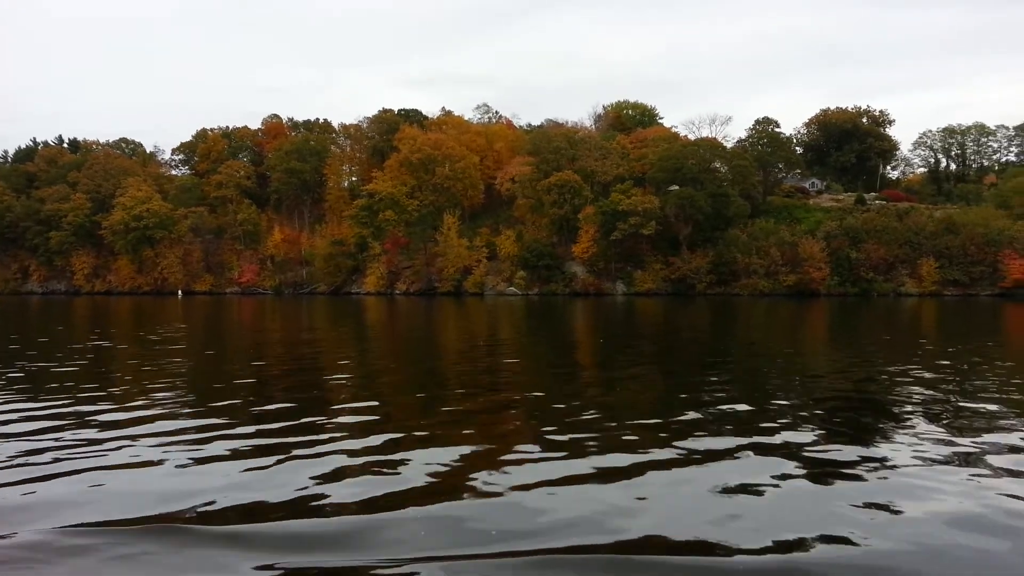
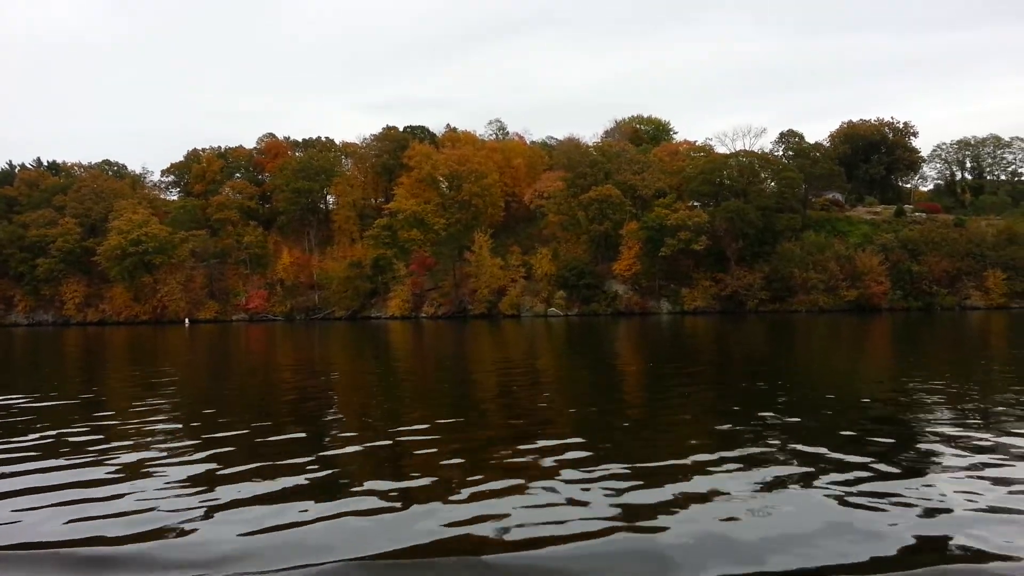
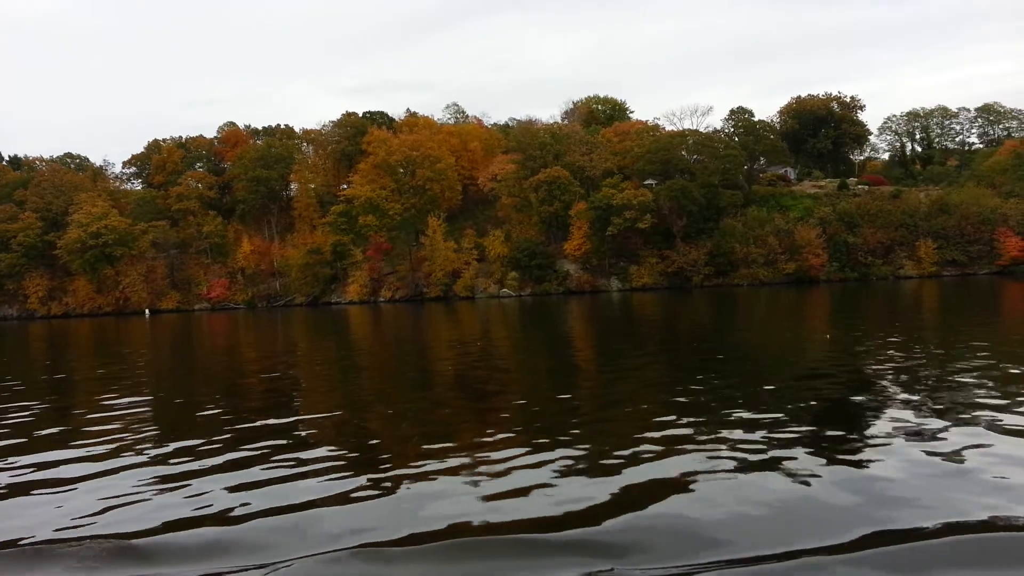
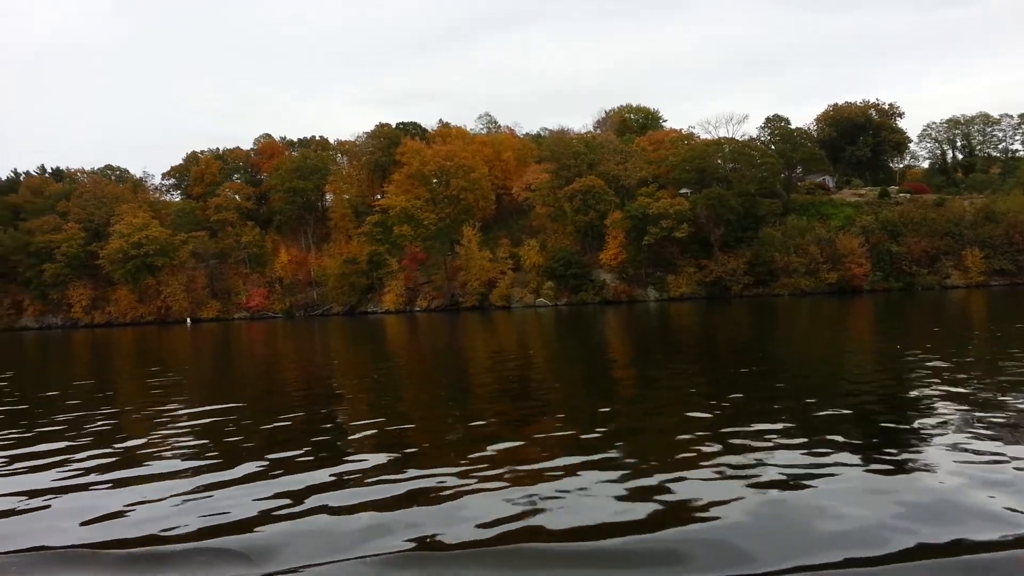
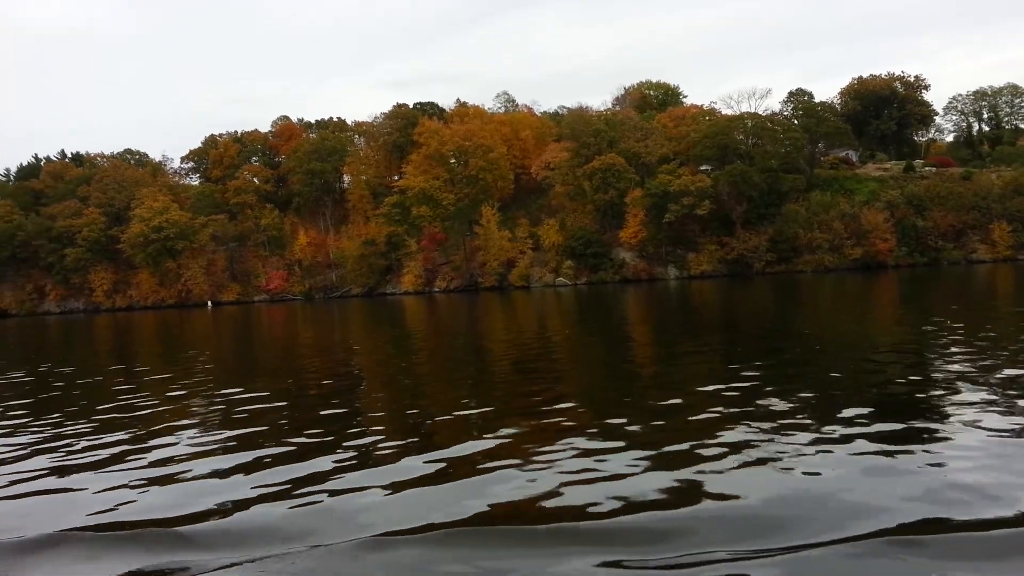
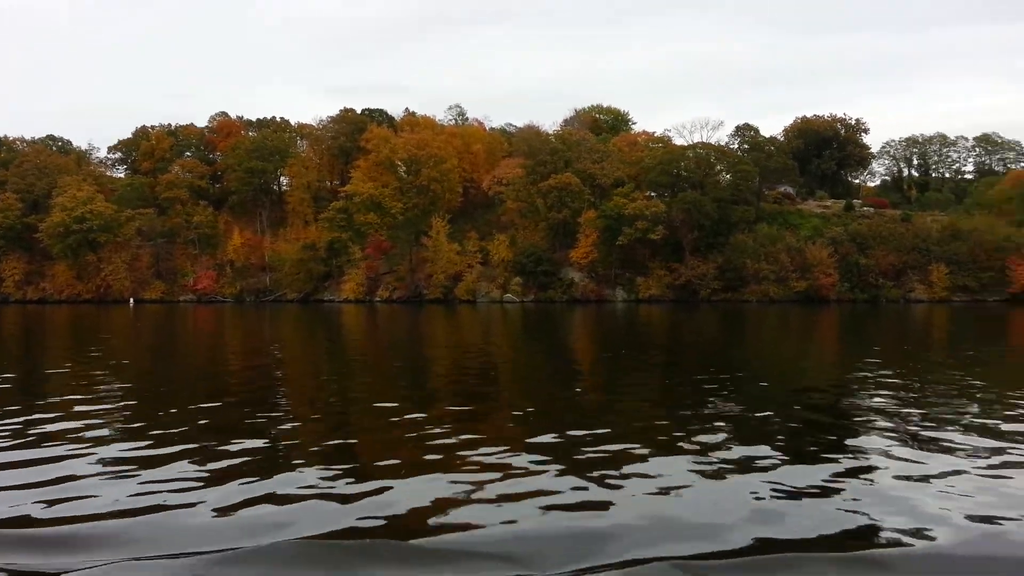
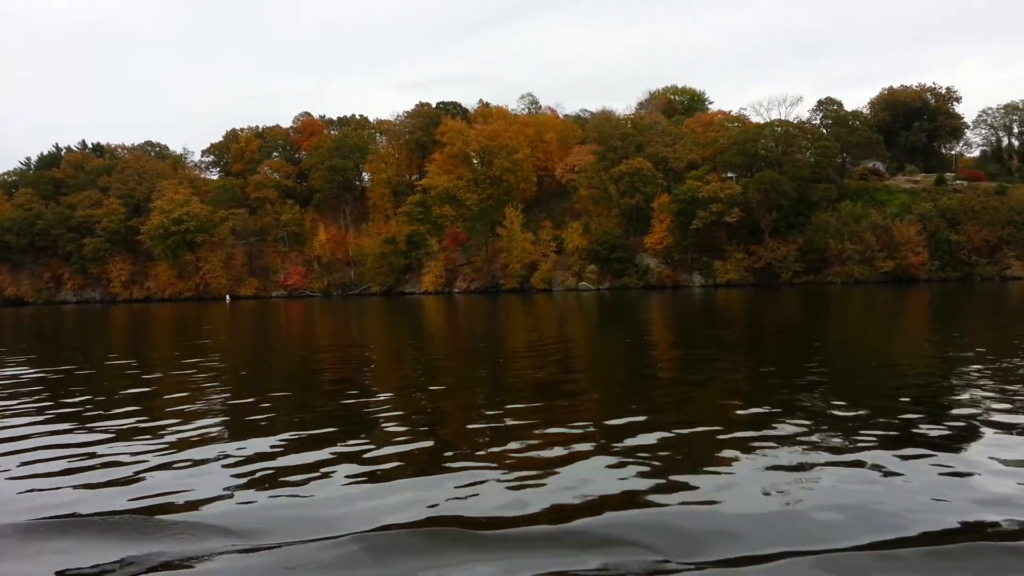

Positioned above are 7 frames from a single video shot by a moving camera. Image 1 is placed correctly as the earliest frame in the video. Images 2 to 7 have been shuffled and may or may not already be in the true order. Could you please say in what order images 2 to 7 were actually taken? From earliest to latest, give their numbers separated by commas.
3, 4, 5, 7, 2, 6
